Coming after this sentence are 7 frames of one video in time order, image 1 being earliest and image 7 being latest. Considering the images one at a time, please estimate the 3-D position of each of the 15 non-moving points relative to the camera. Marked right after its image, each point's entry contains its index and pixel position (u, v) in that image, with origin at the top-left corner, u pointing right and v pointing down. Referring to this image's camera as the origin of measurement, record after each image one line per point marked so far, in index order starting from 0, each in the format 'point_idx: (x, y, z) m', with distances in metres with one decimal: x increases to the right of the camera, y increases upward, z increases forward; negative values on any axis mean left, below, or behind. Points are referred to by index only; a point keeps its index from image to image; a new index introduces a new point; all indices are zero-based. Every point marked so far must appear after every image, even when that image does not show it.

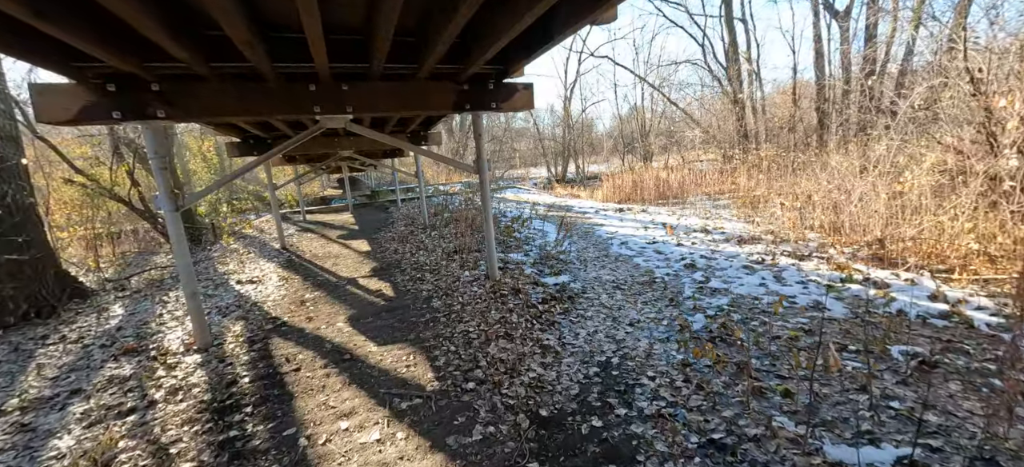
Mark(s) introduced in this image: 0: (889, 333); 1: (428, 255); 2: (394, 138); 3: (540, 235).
0: (+3.0, -0.8, +3.2) m
1: (-1.4, -0.4, +6.6) m
2: (-1.6, +1.3, +5.5) m
3: (+0.5, -0.1, +7.3) m
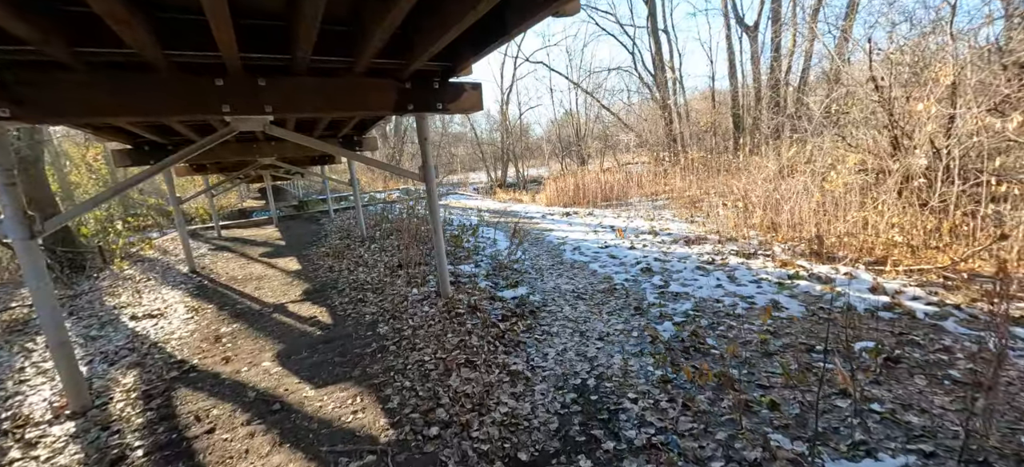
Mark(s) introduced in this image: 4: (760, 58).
0: (+2.7, -0.8, +3.3) m
1: (-2.1, -0.6, +6.0) m
2: (-2.2, +1.1, +4.8) m
3: (-0.4, -0.2, +7.0) m
4: (+10.7, +7.5, +17.5) m
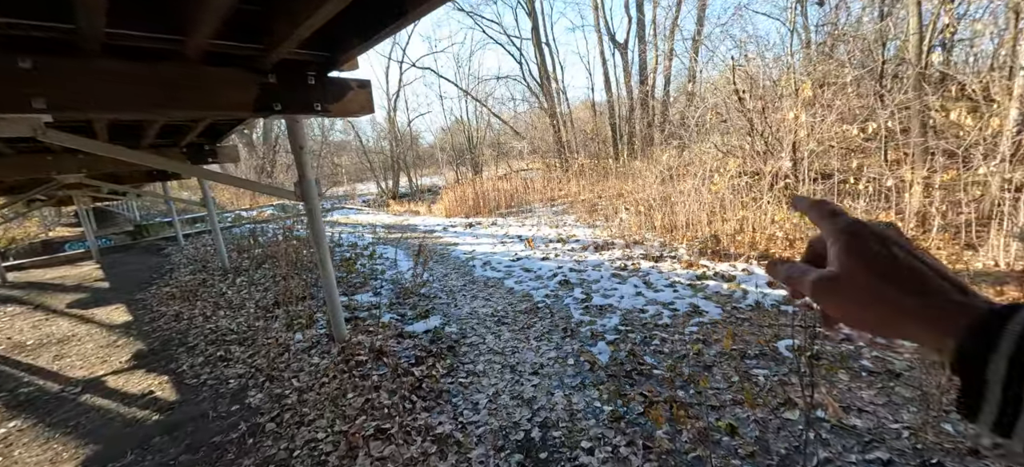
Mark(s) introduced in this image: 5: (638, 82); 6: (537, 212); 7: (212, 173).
0: (+2.1, -0.8, +3.3) m
1: (-3.3, -1.0, +4.7) m
2: (-3.2, +0.7, +3.6) m
3: (-1.9, -0.5, +6.2) m
4: (+5.7, +7.6, +19.2) m
5: (+5.5, +6.7, +17.8) m
6: (+0.7, +0.6, +11.8) m
7: (-2.8, +0.6, +3.8) m
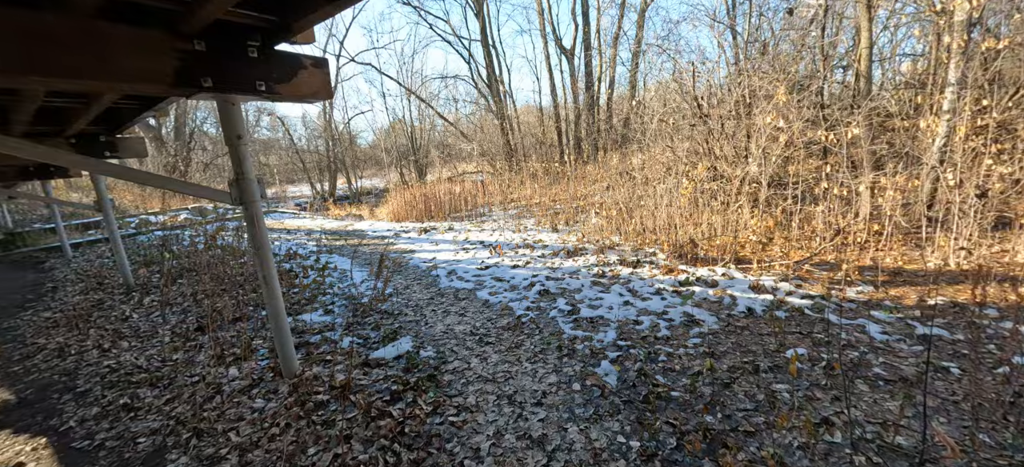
0: (+2.0, -0.8, +3.2) m
1: (-3.5, -1.1, +3.8) m
2: (-3.3, +0.6, +2.7) m
3: (-2.3, -0.6, +5.4) m
4: (+3.2, +7.5, +19.5) m
5: (+3.2, +6.5, +18.1) m
6: (-0.6, +0.5, +11.3) m
7: (-2.9, +0.5, +2.9) m
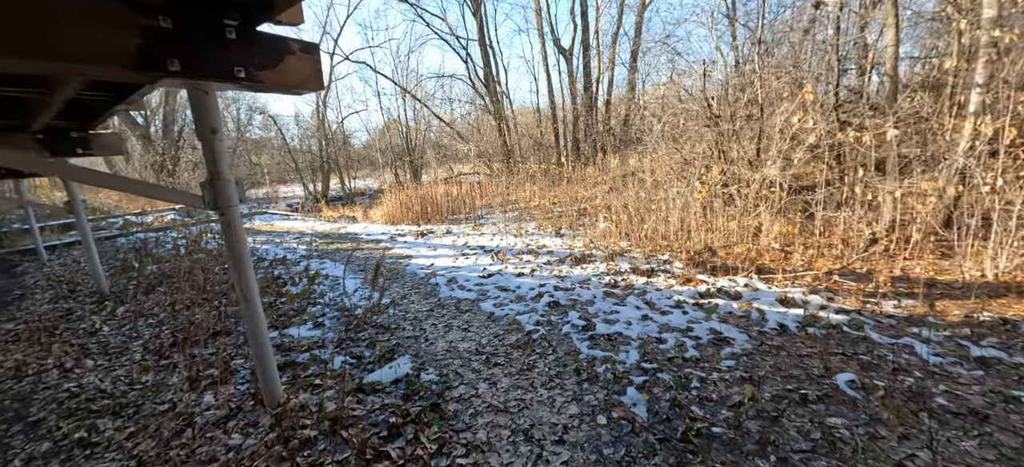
0: (+2.1, -0.9, +2.9) m
1: (-3.4, -1.1, +3.4) m
2: (-3.2, +0.6, +2.3) m
3: (-2.3, -0.7, +5.0) m
4: (+3.1, +7.3, +19.2) m
5: (+3.1, +6.4, +17.8) m
6: (-0.6, +0.4, +11.0) m
7: (-2.8, +0.4, +2.6) m
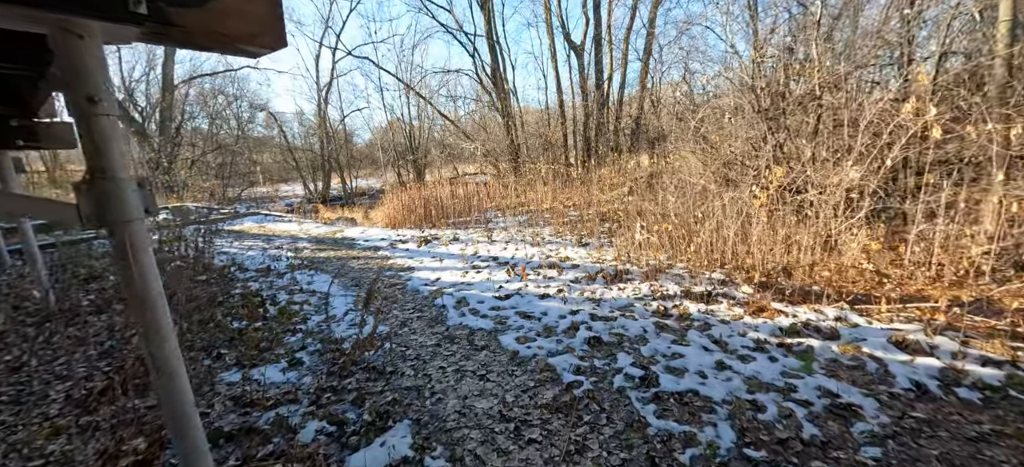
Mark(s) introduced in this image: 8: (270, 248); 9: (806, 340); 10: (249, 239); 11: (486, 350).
0: (+2.3, -1.0, +2.0) m
1: (-3.2, -1.2, +2.6) m
2: (-3.0, +0.5, +1.5) m
3: (-2.0, -0.8, +4.2) m
4: (+3.5, +7.1, +18.3) m
5: (+3.5, +6.2, +16.9) m
6: (-0.3, +0.3, +10.1) m
7: (-2.6, +0.3, +1.7) m
8: (-4.6, -0.3, +7.7) m
9: (+2.2, -0.8, +3.0) m
10: (-5.7, -0.1, +8.7) m
11: (-0.2, -0.9, +3.2) m
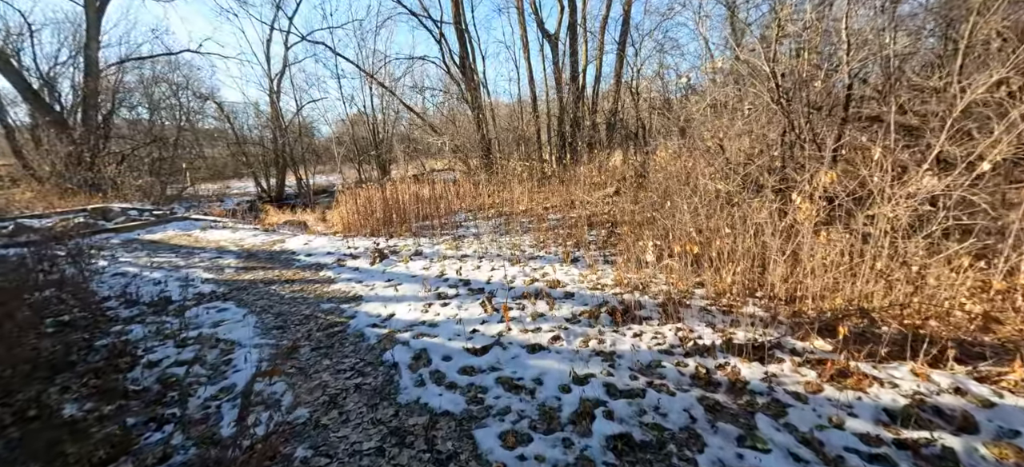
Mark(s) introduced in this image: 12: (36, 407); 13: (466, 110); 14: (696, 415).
0: (+2.3, -1.3, +1.0) m
1: (-3.2, -1.5, +1.2) m
2: (-2.9, +0.2, +0.1) m
3: (-2.2, -1.0, +2.9) m
4: (+2.2, +7.1, +17.3) m
5: (+2.4, +6.2, +15.9) m
6: (-0.9, +0.1, +8.9) m
7: (-2.6, 0.0, +0.3) m
8: (-5.0, -0.5, +6.2) m
9: (+2.1, -1.0, +2.0) m
10: (-6.2, -0.3, +7.1) m
11: (-0.3, -1.1, +2.1) m
12: (-3.1, -1.1, +2.6) m
13: (-1.8, +4.7, +15.5) m
14: (+1.0, -1.0, +2.3) m
